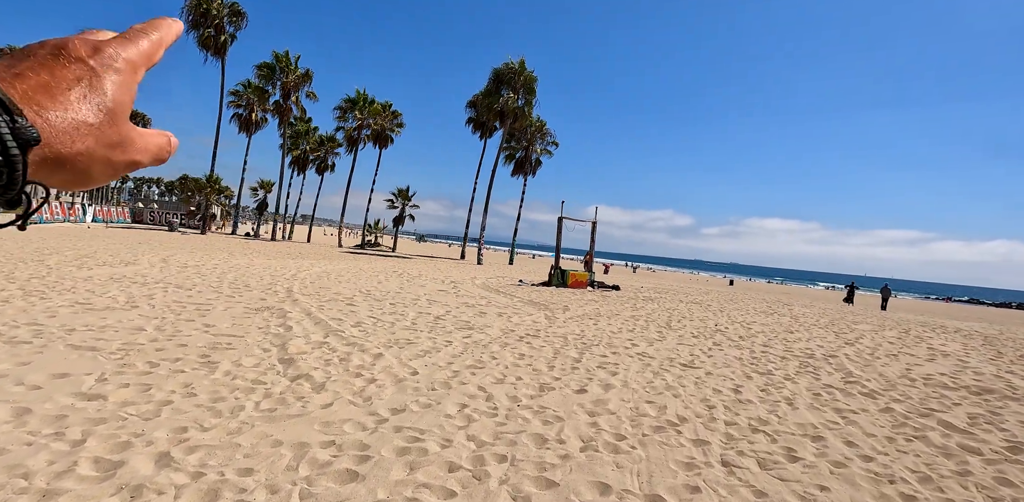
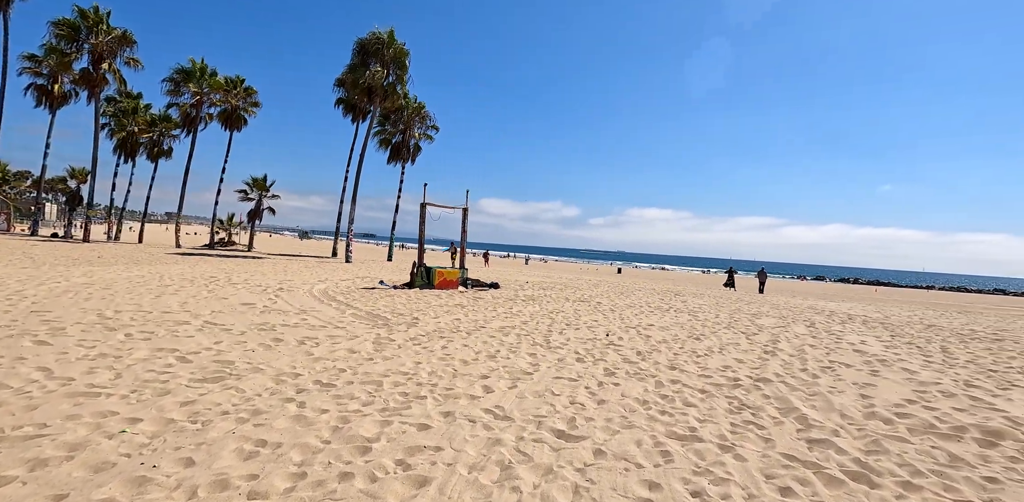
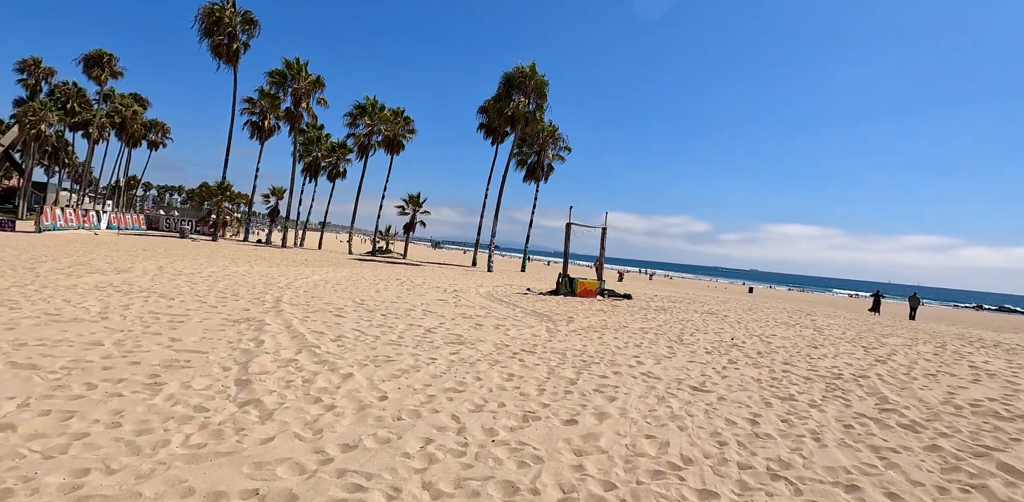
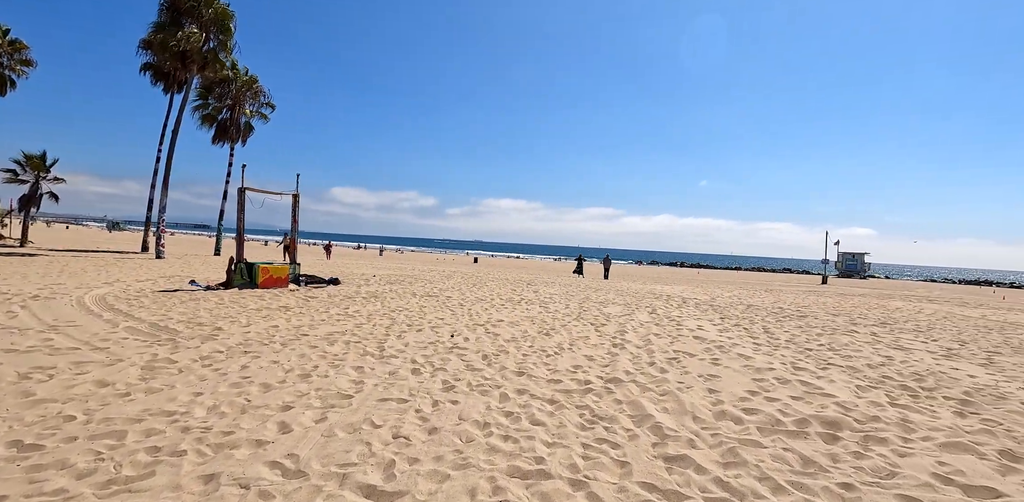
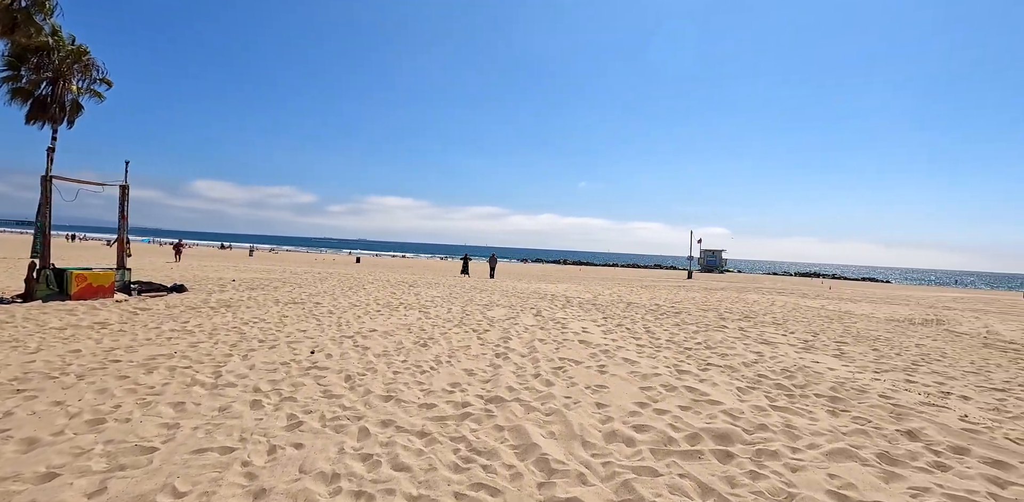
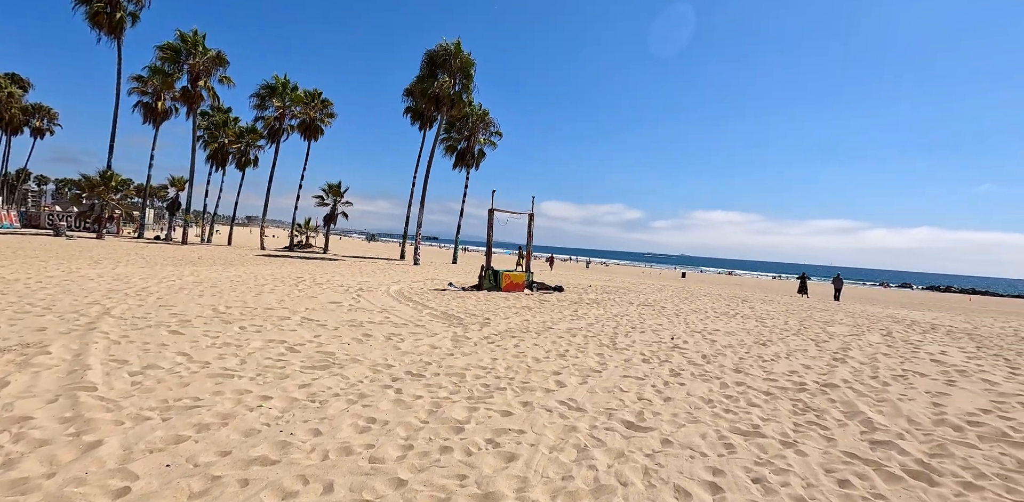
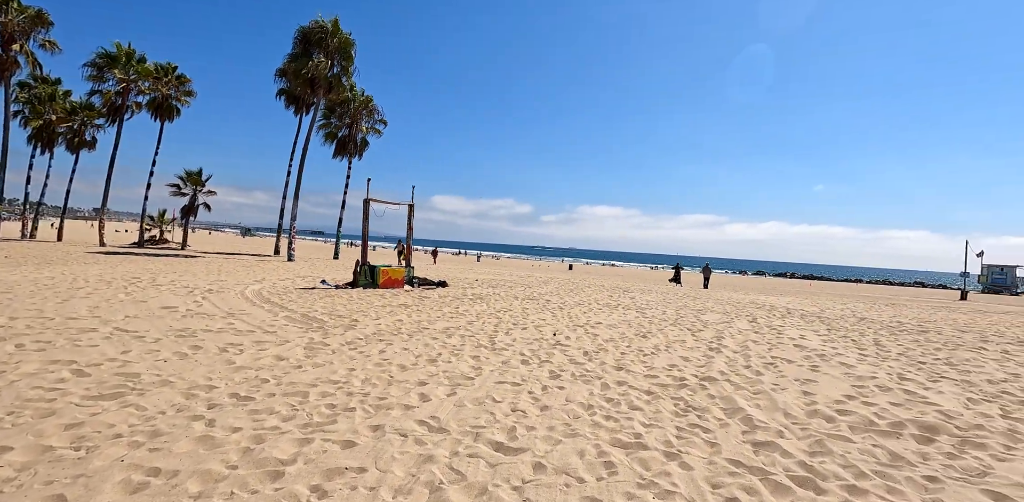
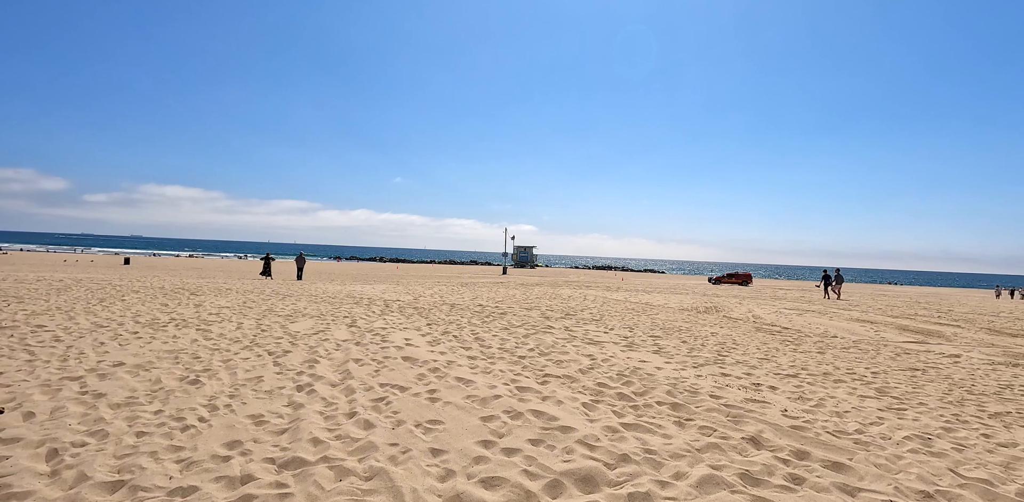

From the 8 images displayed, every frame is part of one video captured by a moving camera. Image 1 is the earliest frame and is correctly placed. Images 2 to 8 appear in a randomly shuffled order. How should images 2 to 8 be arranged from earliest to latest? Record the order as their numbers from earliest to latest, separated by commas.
3, 6, 2, 7, 4, 5, 8
